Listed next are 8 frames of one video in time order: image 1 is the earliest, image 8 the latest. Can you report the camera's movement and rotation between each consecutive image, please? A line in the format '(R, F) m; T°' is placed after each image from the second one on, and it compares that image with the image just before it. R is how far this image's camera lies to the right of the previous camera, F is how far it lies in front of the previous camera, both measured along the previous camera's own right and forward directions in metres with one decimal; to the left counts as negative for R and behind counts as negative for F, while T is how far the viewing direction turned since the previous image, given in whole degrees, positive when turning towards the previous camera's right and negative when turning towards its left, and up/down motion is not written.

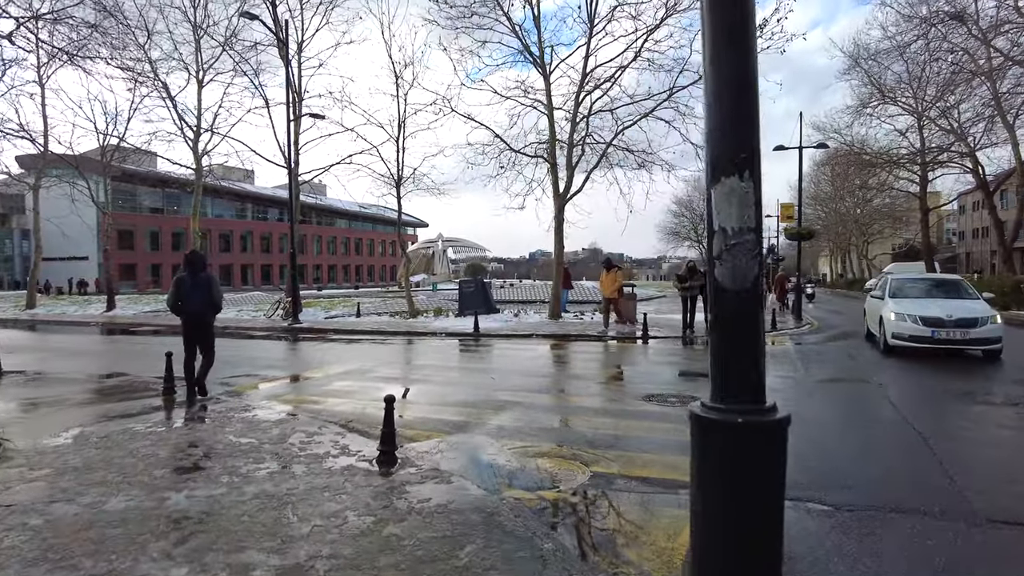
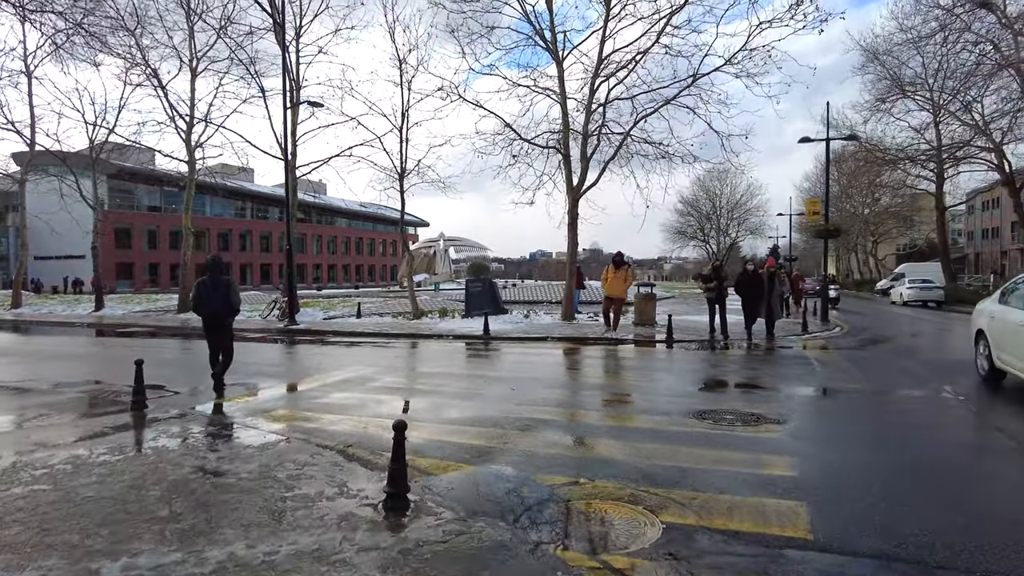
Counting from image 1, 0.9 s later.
(-0.3, +1.2) m; 0°
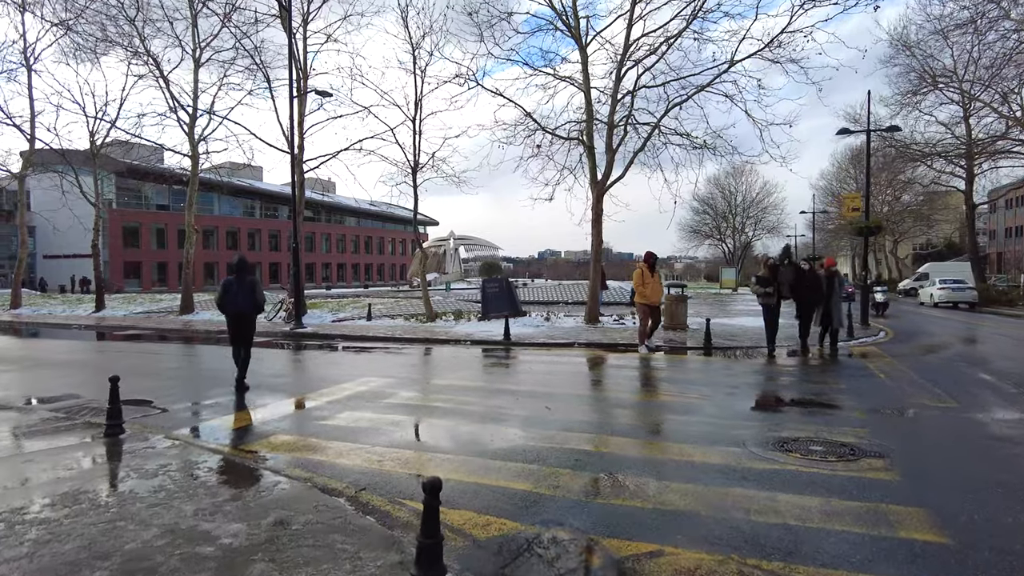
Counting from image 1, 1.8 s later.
(-0.3, +1.2) m; -1°
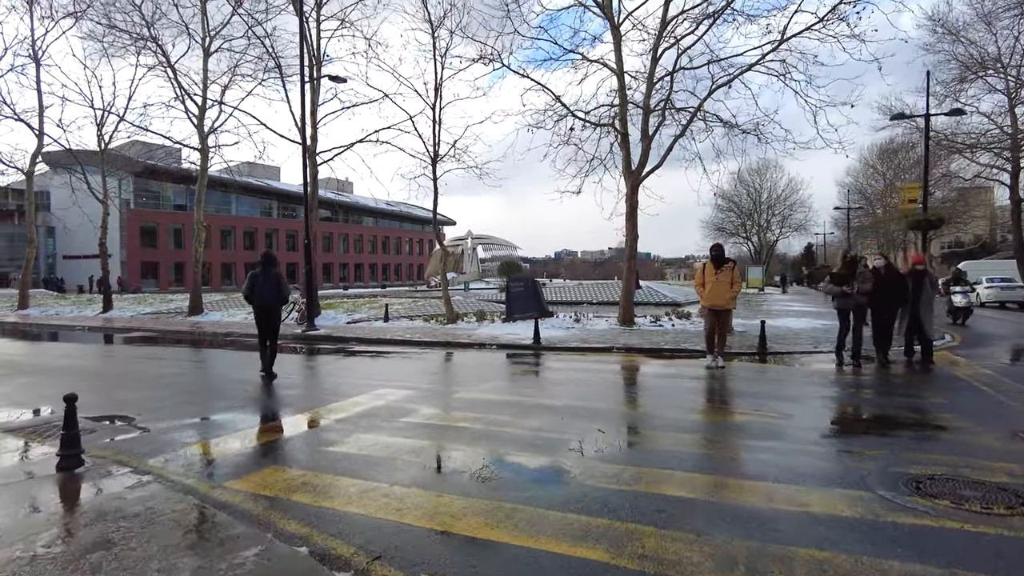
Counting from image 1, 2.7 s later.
(-0.3, +1.3) m; -1°
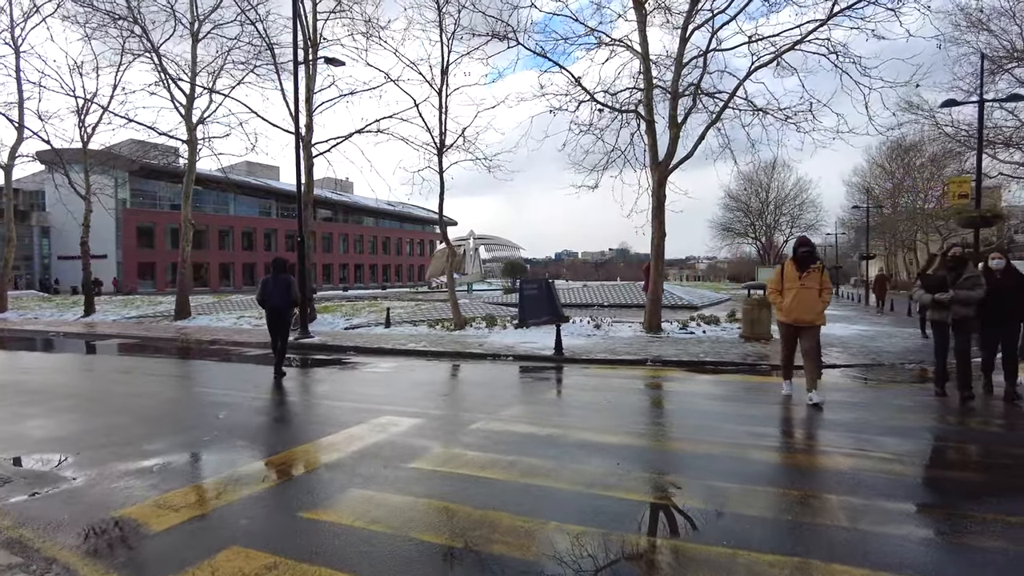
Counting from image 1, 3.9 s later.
(-0.3, +1.5) m; 0°
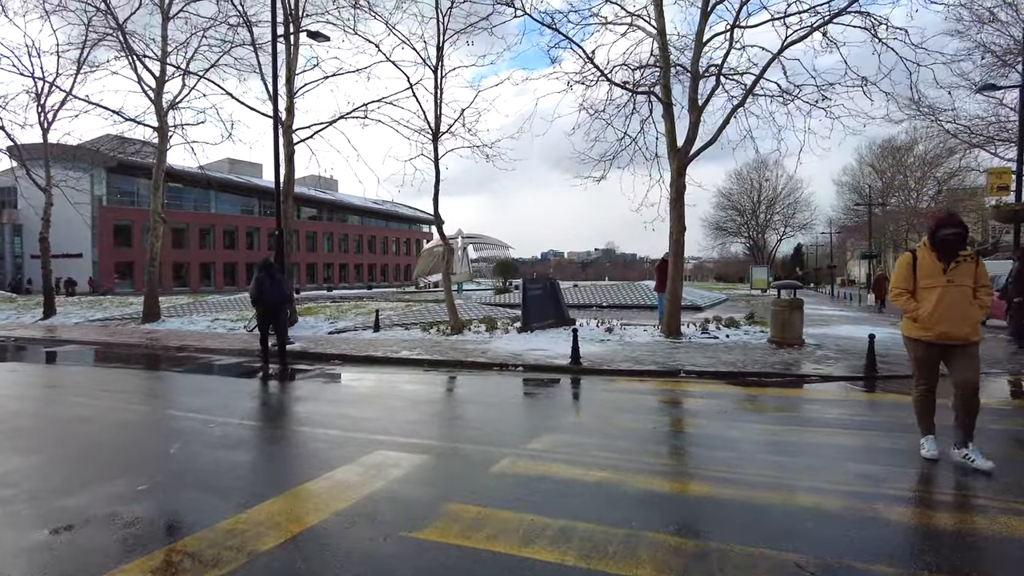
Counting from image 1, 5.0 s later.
(-0.4, +1.5) m; +1°
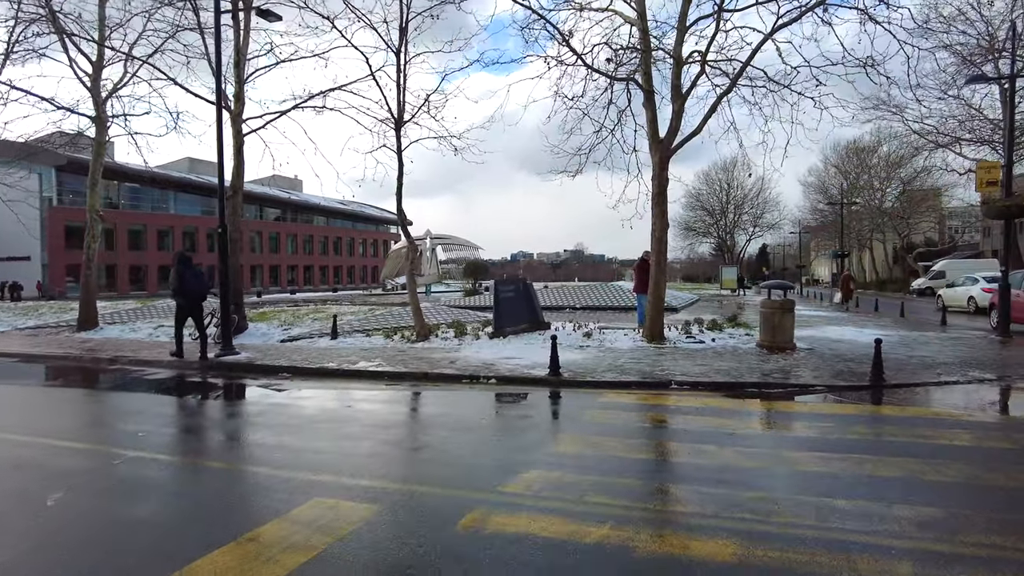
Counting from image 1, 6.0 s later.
(0.0, +1.1) m; +3°
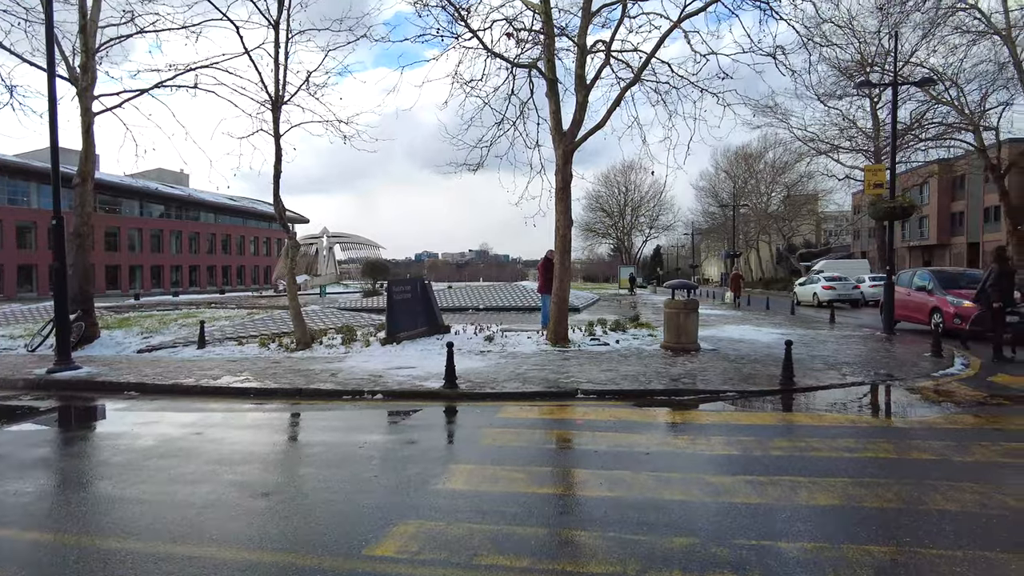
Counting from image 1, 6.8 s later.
(+0.2, +0.9) m; +8°
